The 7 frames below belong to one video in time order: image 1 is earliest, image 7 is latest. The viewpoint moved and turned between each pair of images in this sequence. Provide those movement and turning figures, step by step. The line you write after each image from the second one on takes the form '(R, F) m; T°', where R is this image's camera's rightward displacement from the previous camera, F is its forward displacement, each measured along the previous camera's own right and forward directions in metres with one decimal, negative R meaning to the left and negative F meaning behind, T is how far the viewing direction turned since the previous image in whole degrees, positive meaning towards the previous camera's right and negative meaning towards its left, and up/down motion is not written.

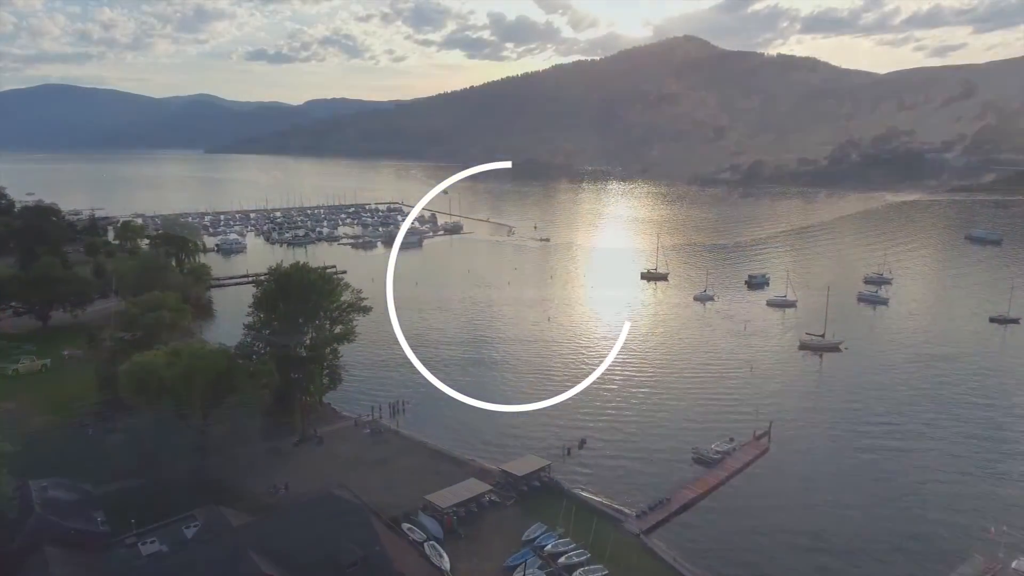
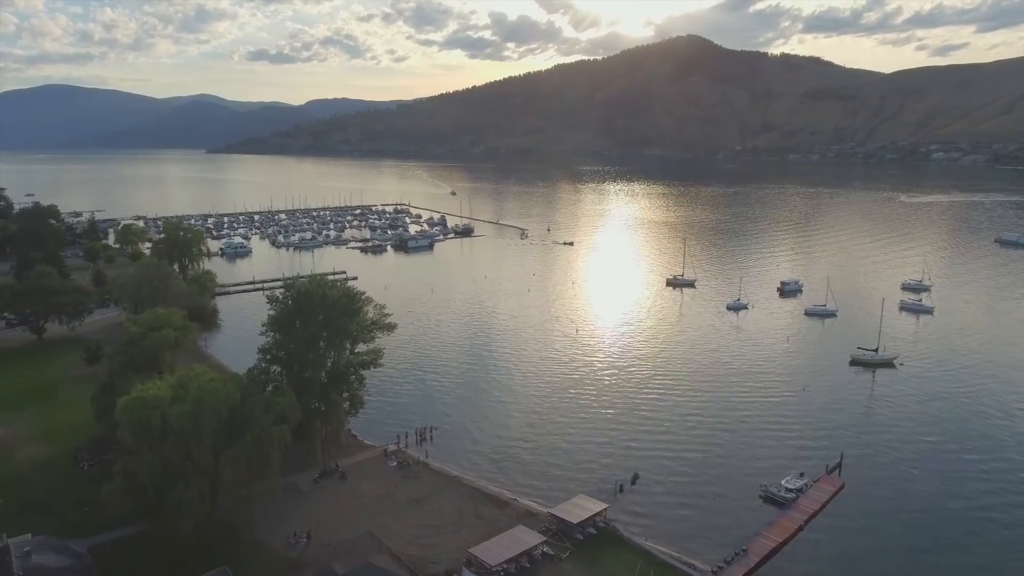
(-1.2, +1.9) m; 0°
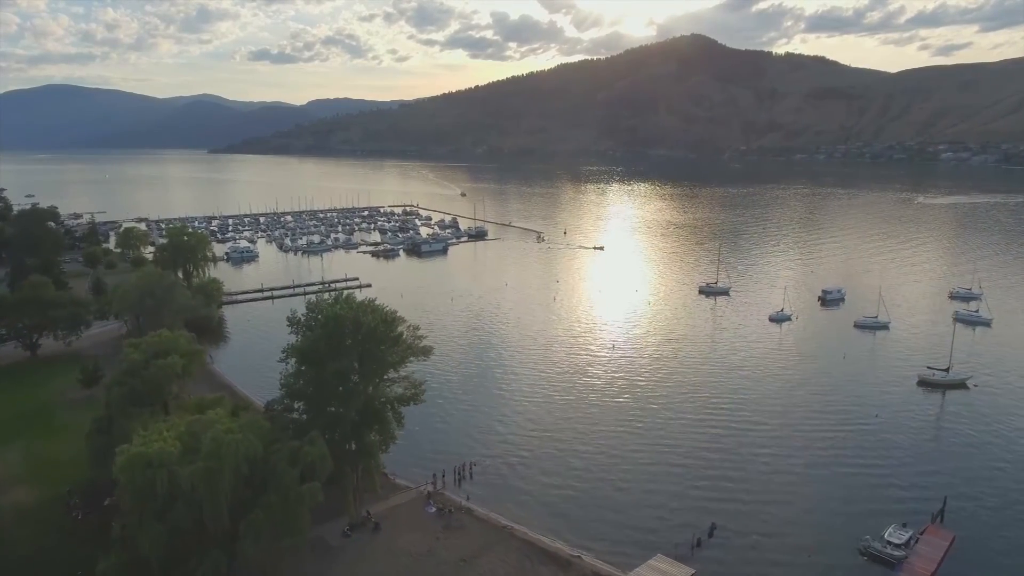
(-1.3, +2.1) m; 0°
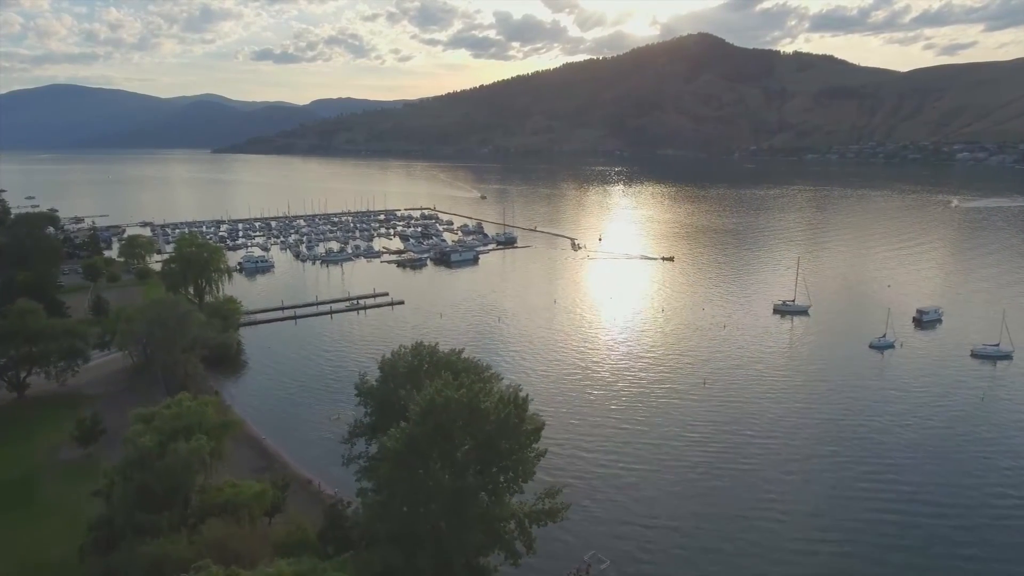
(-2.6, +4.0) m; 0°
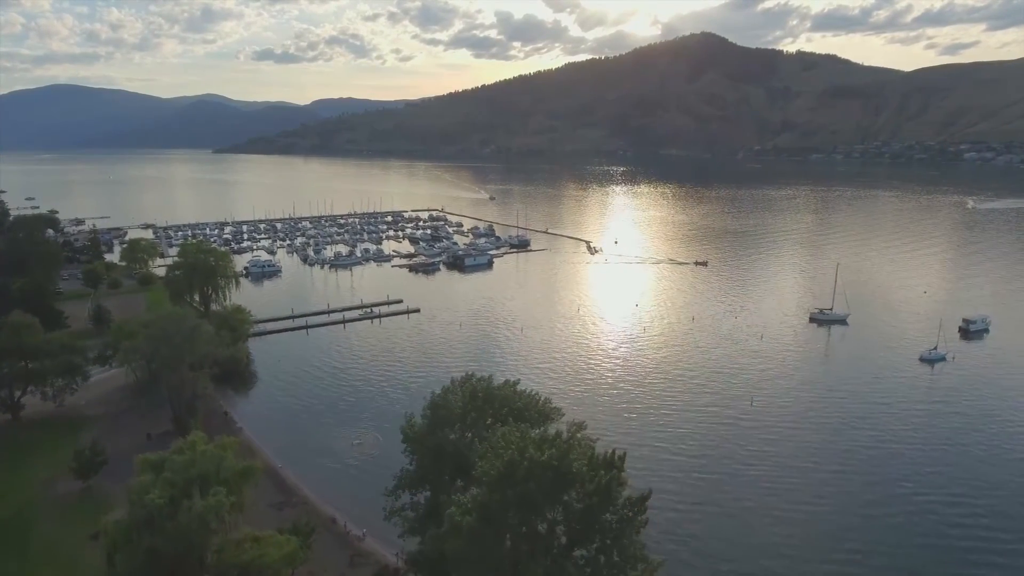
(-1.1, +1.6) m; 0°
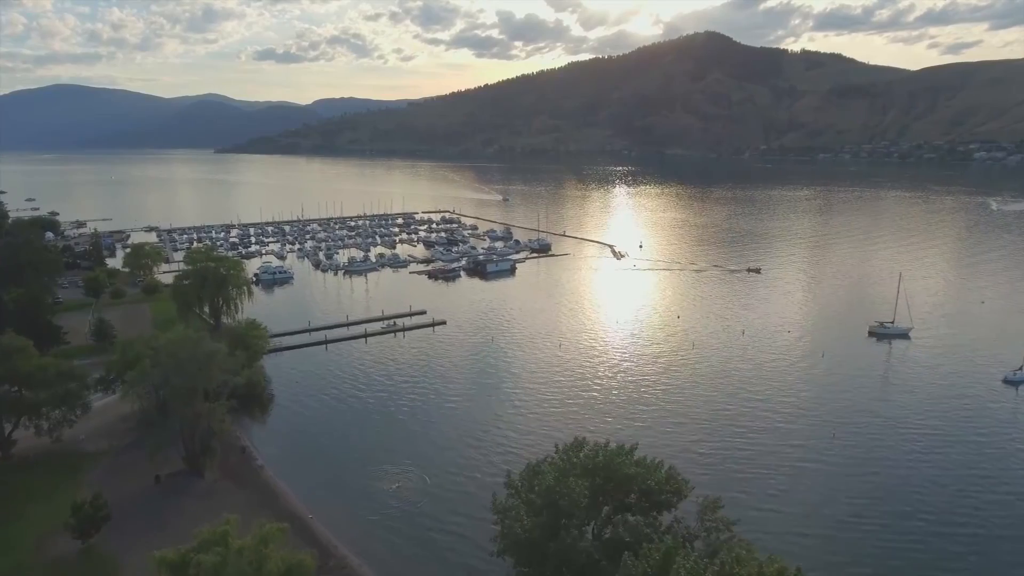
(-1.6, +2.3) m; 0°
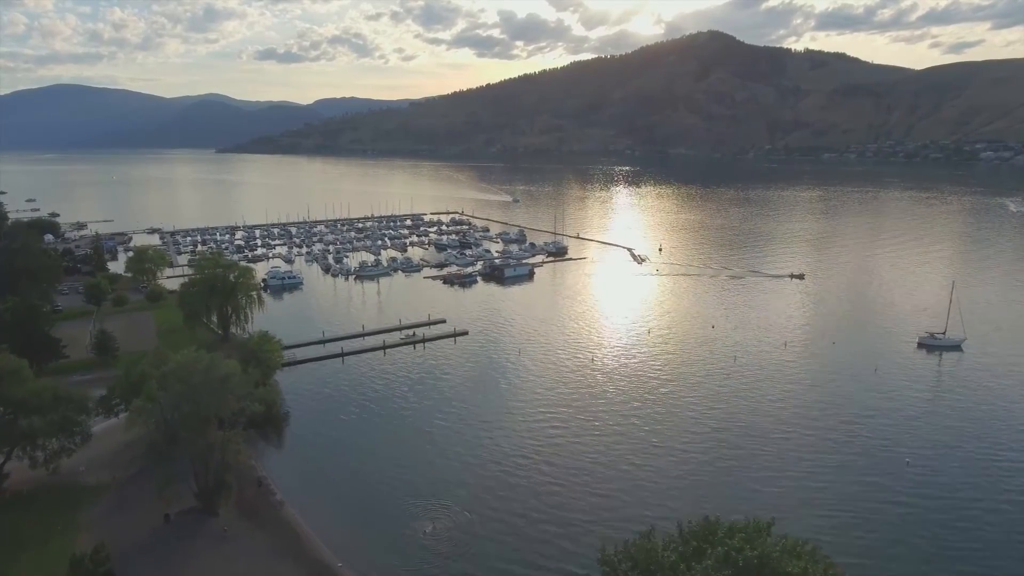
(-1.2, +1.7) m; 0°
